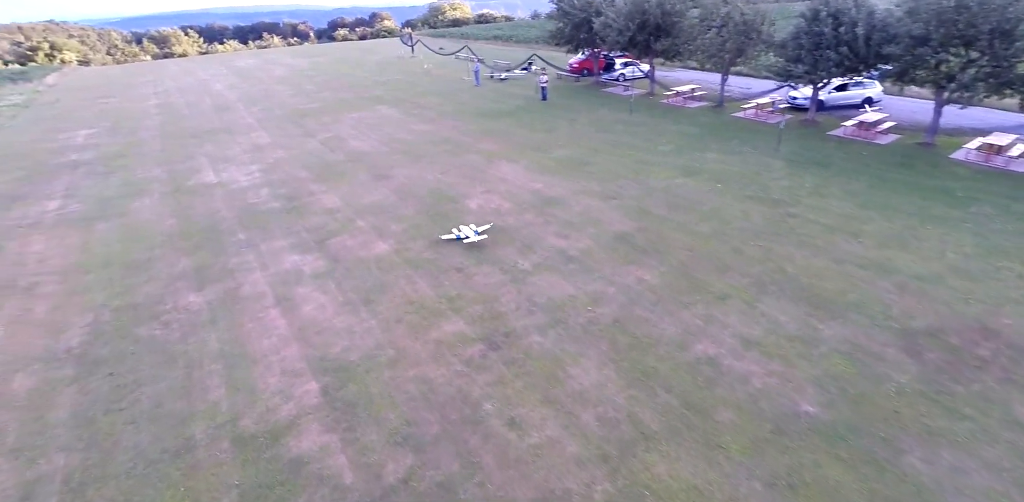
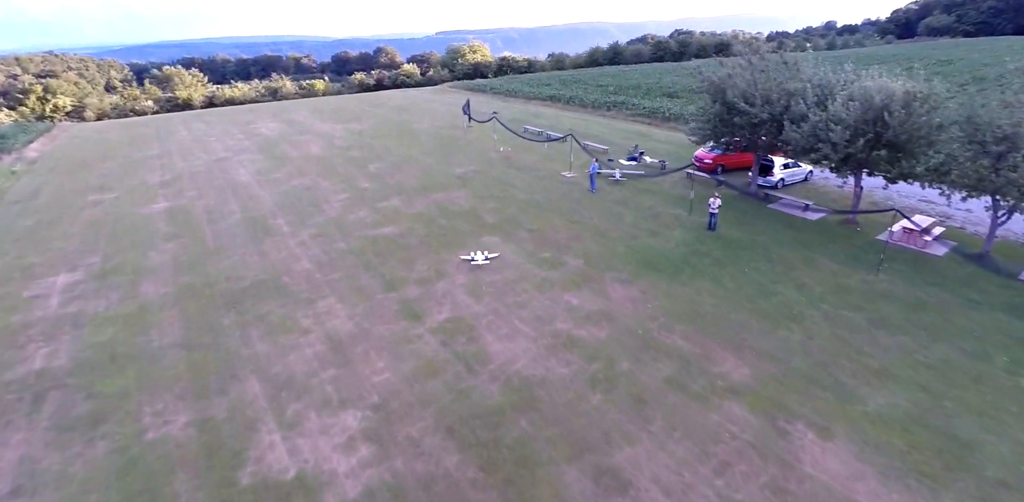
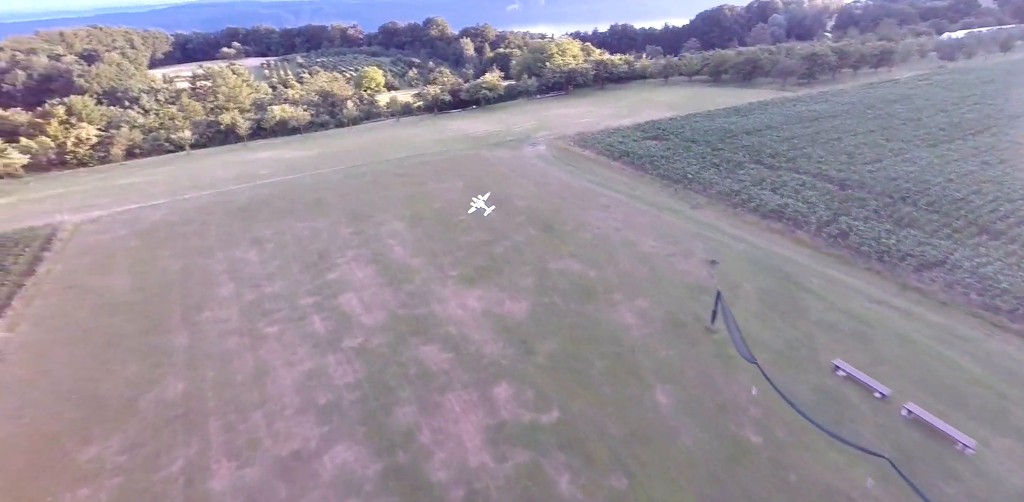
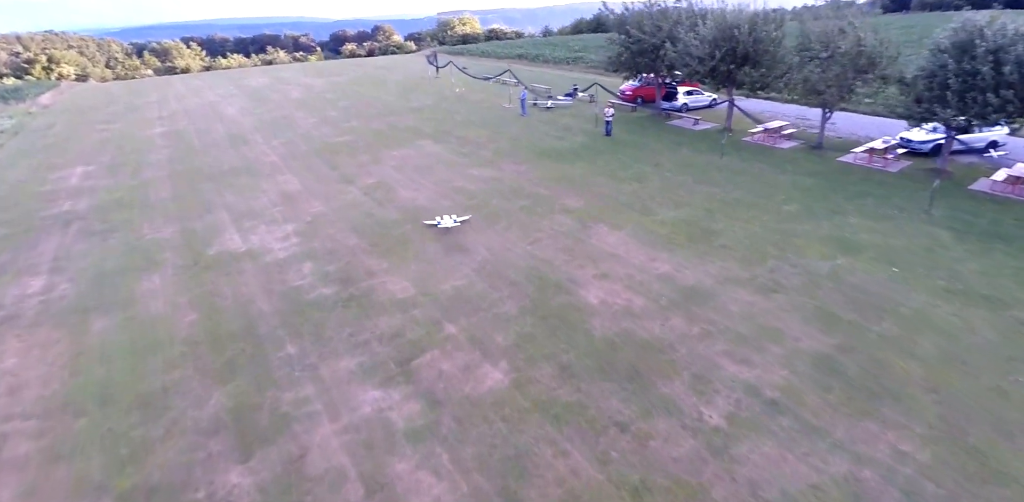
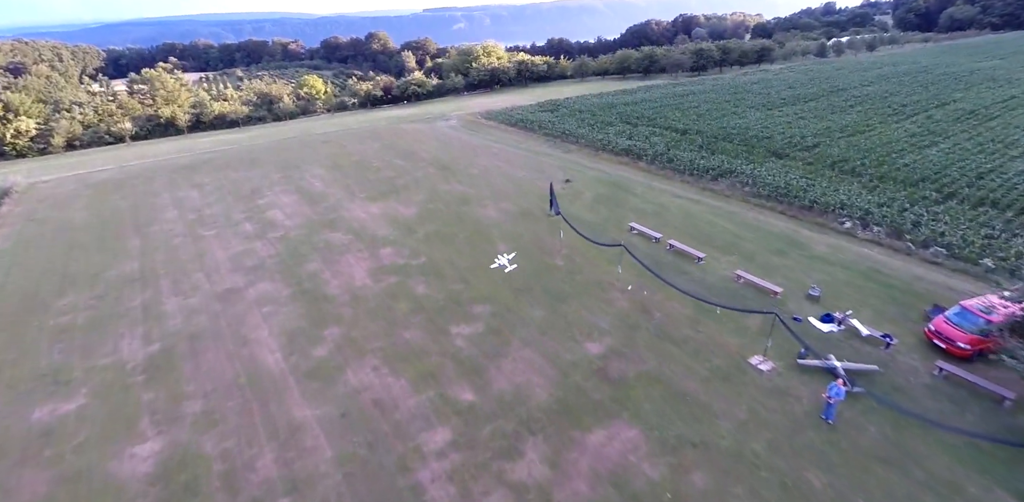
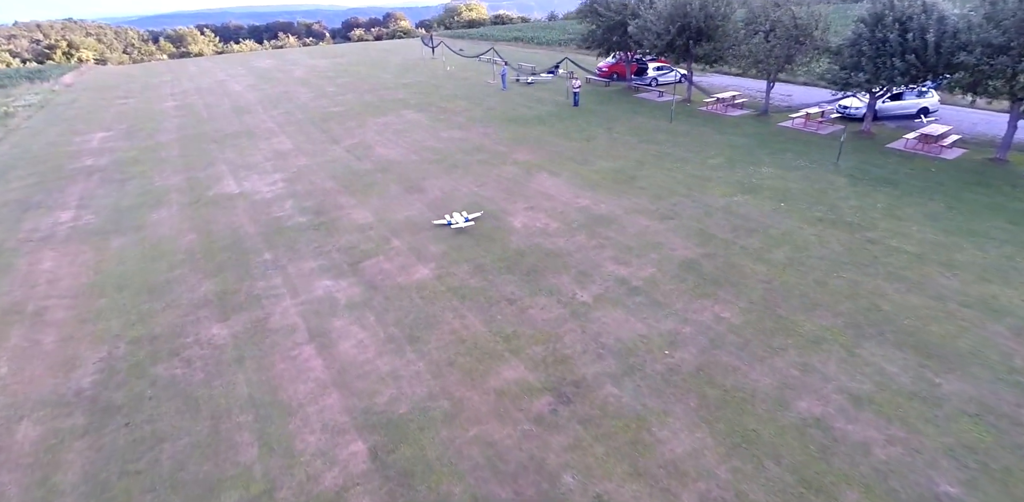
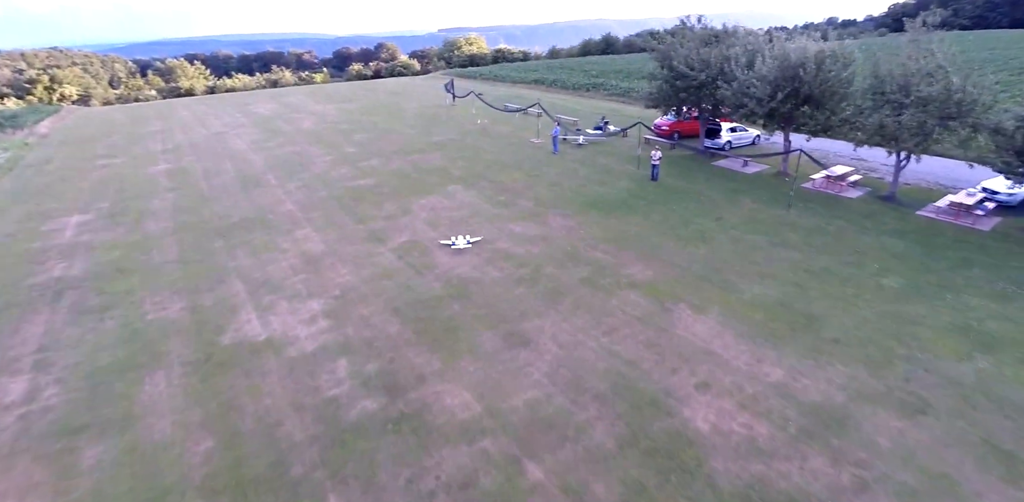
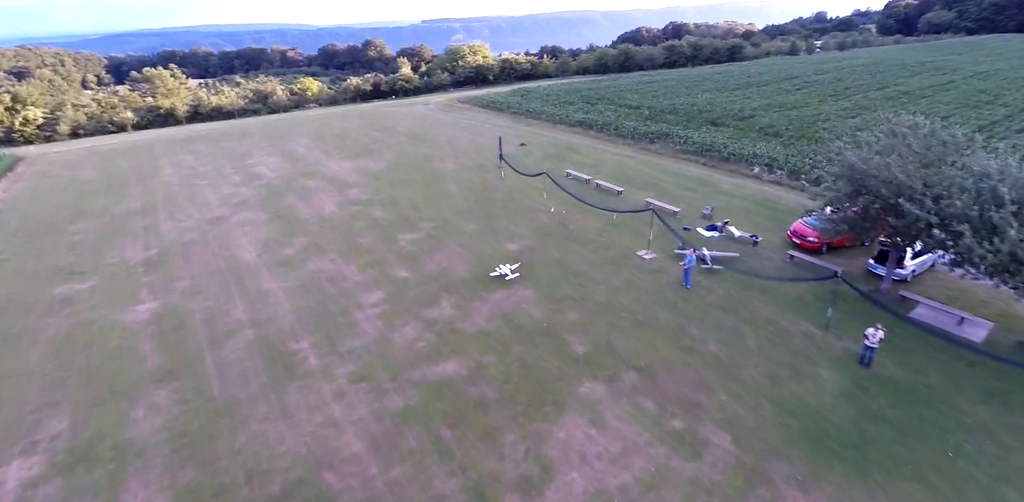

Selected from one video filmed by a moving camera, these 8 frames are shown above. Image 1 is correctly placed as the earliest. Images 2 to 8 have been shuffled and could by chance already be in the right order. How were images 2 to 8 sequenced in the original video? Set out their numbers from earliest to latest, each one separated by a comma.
6, 4, 7, 2, 8, 5, 3
